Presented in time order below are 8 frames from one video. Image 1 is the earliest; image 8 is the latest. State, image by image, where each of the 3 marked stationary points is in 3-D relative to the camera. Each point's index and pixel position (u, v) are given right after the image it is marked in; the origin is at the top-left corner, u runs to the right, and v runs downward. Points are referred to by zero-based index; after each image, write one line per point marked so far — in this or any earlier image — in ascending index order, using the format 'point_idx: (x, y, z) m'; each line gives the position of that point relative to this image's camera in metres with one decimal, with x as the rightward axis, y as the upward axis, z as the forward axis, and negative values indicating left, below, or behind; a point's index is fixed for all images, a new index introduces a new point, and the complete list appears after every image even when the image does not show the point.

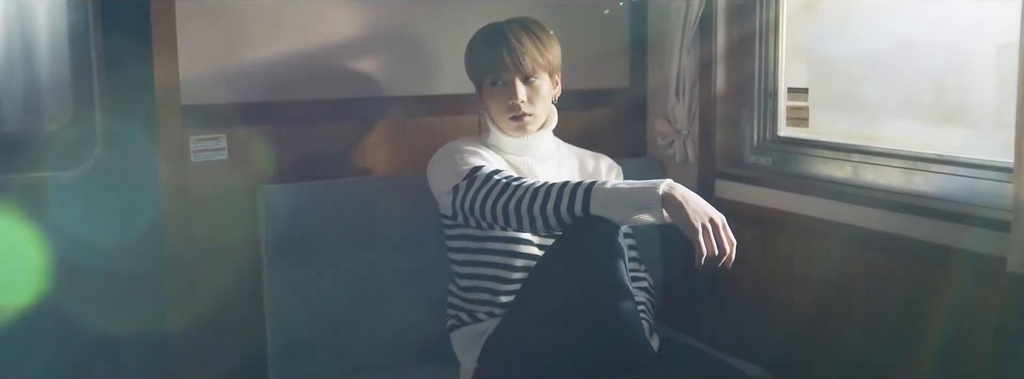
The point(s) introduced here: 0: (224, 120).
0: (-0.5, +0.1, +1.8) m
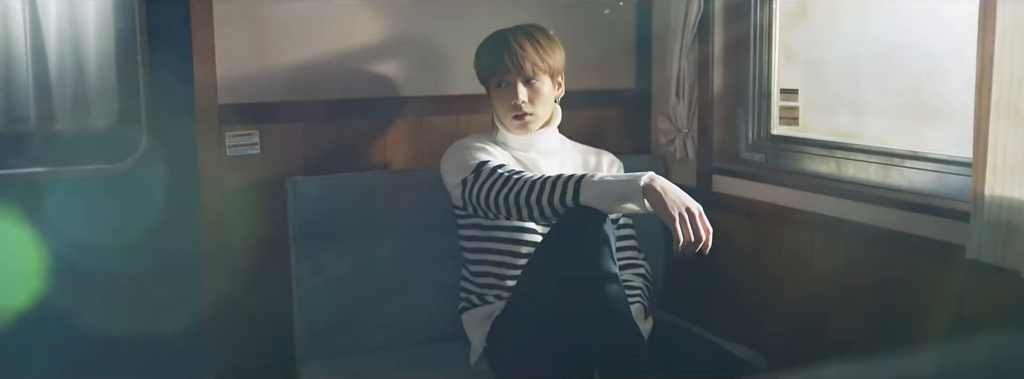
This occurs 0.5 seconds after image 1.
0: (-0.5, +0.1, +1.9) m
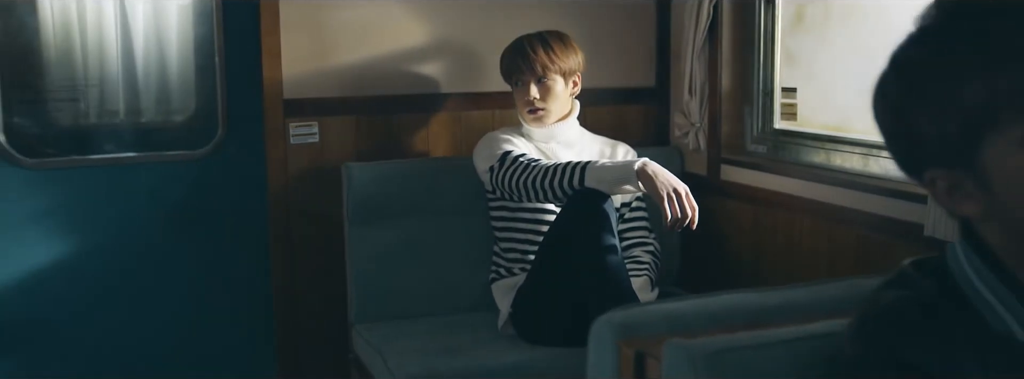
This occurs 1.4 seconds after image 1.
0: (-0.4, +0.2, +2.2) m
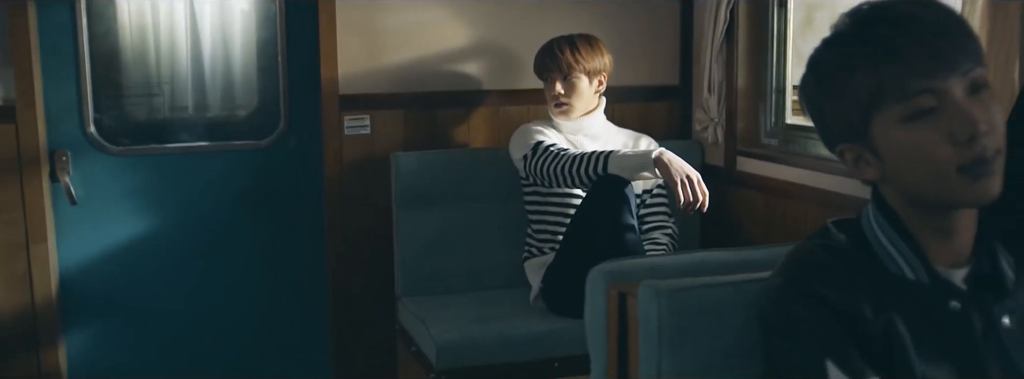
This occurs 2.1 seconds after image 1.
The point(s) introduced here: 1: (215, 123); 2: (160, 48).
0: (-0.3, +0.2, +2.5) m
1: (-0.7, +0.2, +2.4) m
2: (-0.8, +0.3, +2.3) m
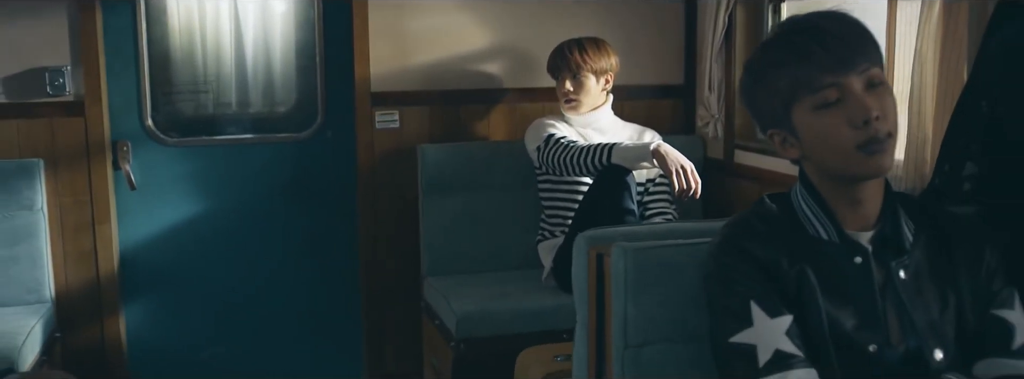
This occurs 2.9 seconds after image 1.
0: (-0.3, +0.2, +2.7) m
1: (-0.7, +0.2, +2.7) m
2: (-0.8, +0.4, +2.6) m
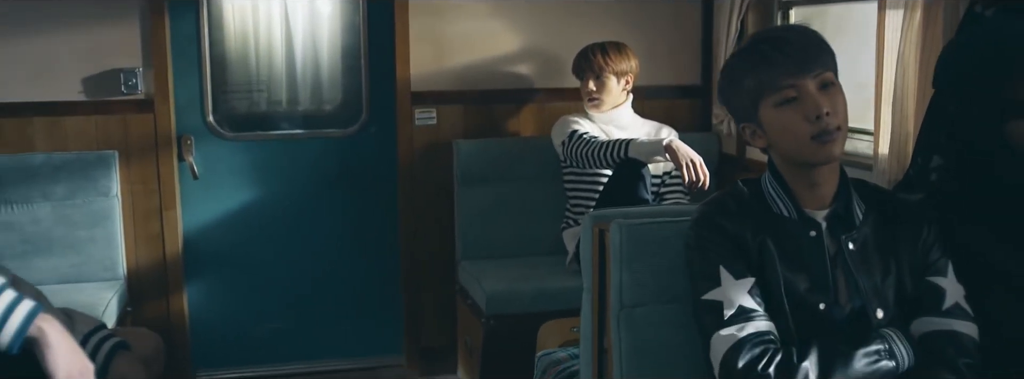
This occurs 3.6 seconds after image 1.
0: (-0.2, +0.3, +2.9) m
1: (-0.6, +0.2, +2.9) m
2: (-0.7, +0.4, +2.9) m
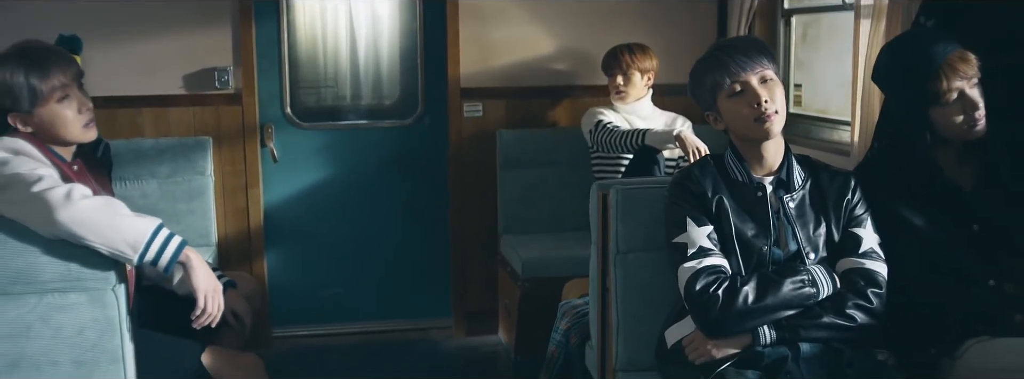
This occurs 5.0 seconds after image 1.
0: (-0.1, +0.3, +3.4) m
1: (-0.5, +0.3, +3.4) m
2: (-0.6, +0.4, +3.3) m
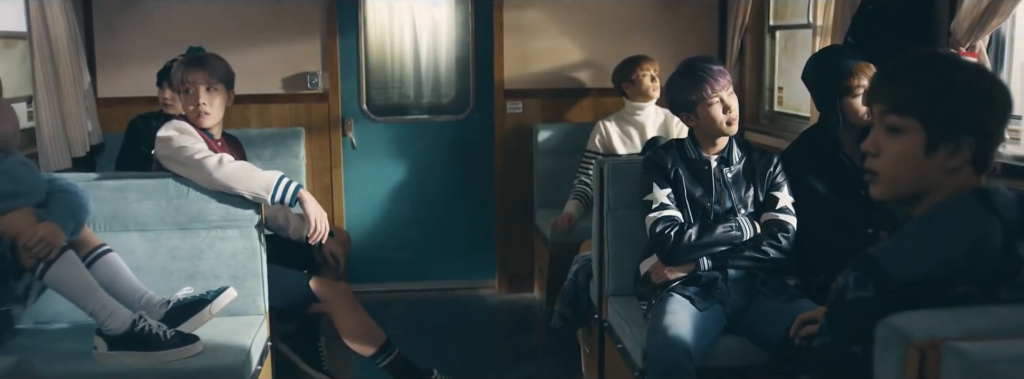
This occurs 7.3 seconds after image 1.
0: (0.0, +0.4, +4.1) m
1: (-0.3, +0.3, +4.2) m
2: (-0.4, +0.5, +4.1) m
